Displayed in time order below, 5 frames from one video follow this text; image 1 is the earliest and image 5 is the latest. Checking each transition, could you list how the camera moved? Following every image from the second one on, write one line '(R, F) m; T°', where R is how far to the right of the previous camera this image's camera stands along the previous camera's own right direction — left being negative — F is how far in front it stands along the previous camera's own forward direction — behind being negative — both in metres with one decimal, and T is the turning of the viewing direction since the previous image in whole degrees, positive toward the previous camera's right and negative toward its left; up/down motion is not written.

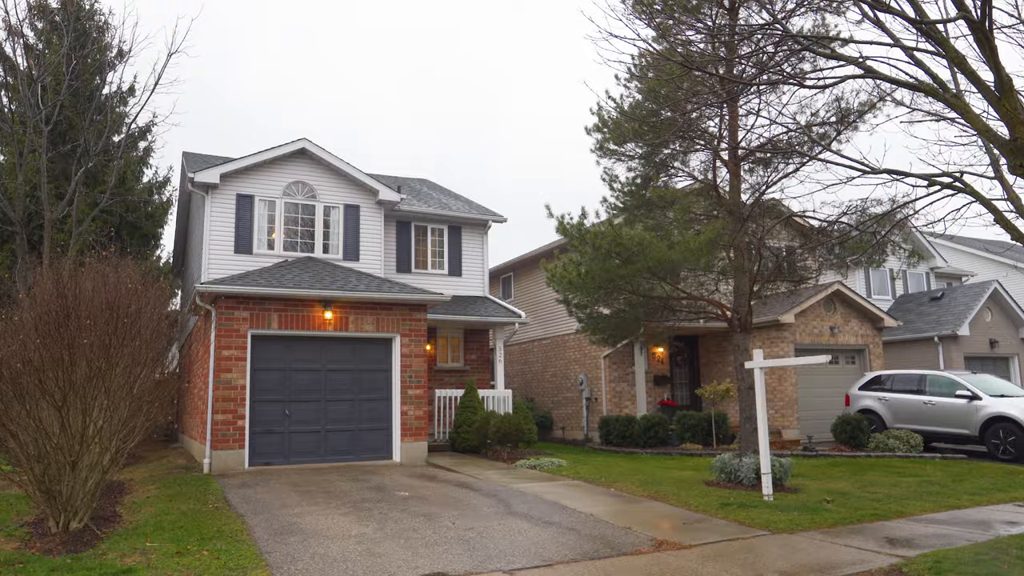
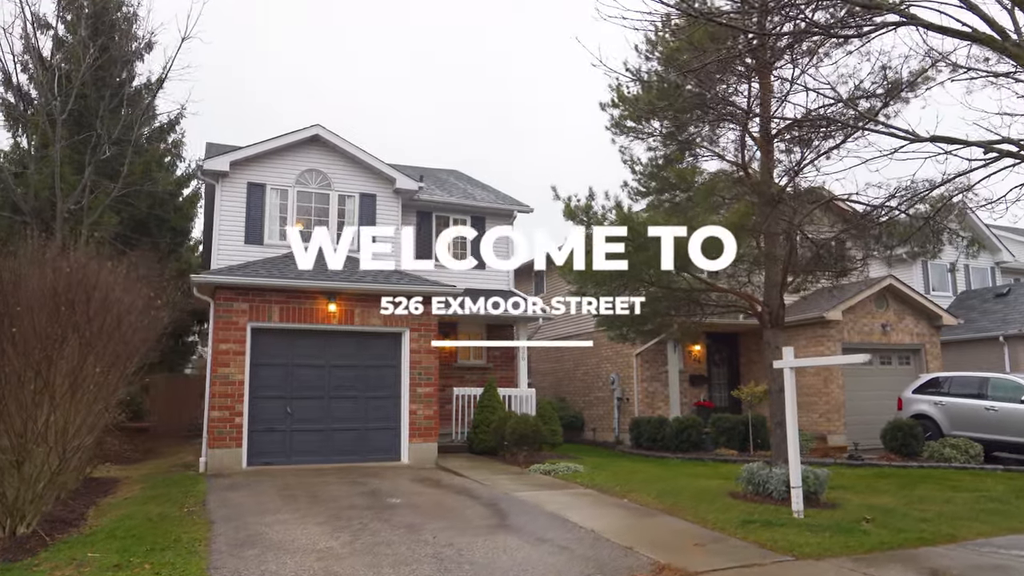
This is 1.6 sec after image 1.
(+0.6, +0.9) m; -4°
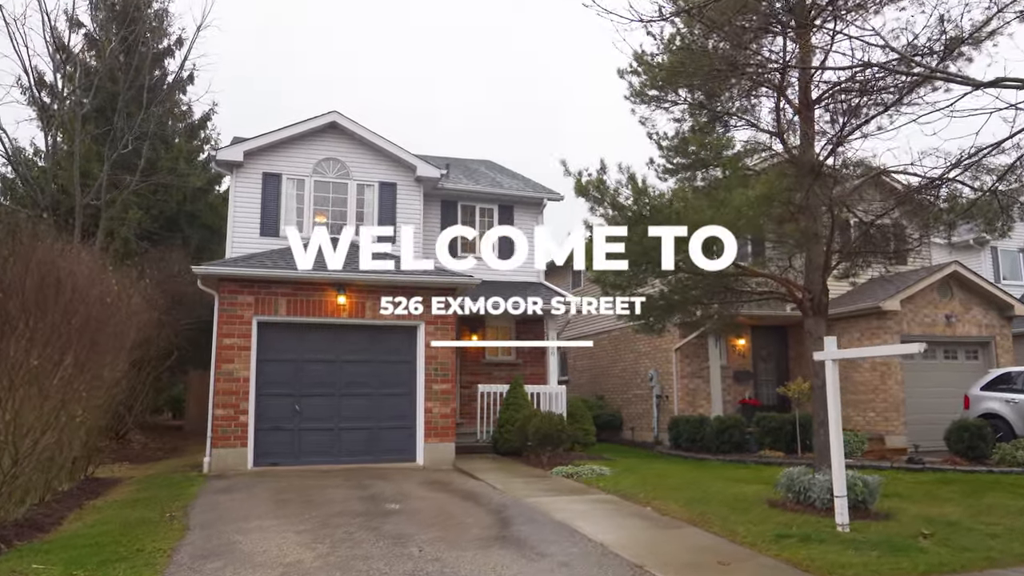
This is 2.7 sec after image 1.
(+0.5, +0.9) m; -4°
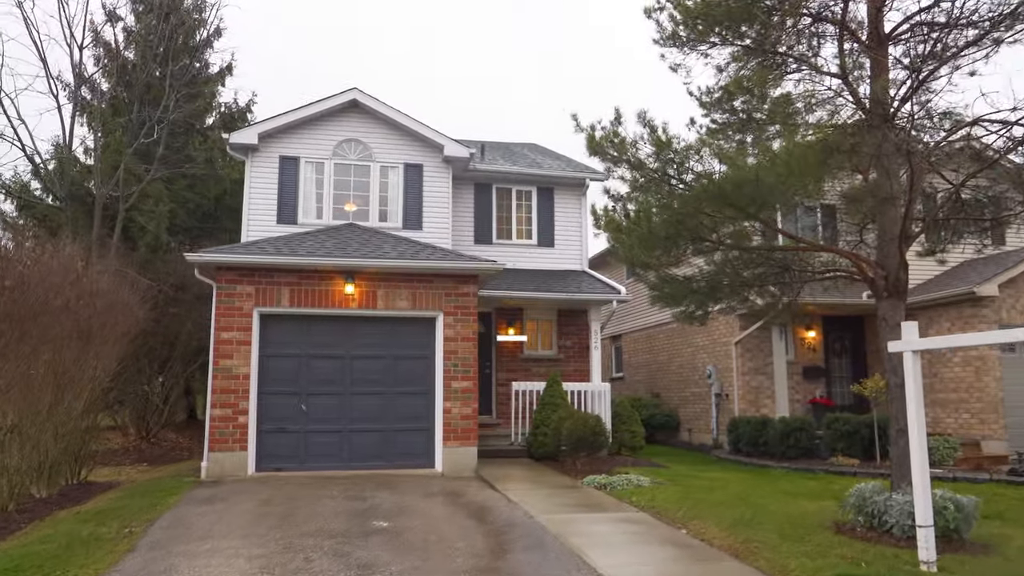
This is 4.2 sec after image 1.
(+0.6, +1.3) m; -5°
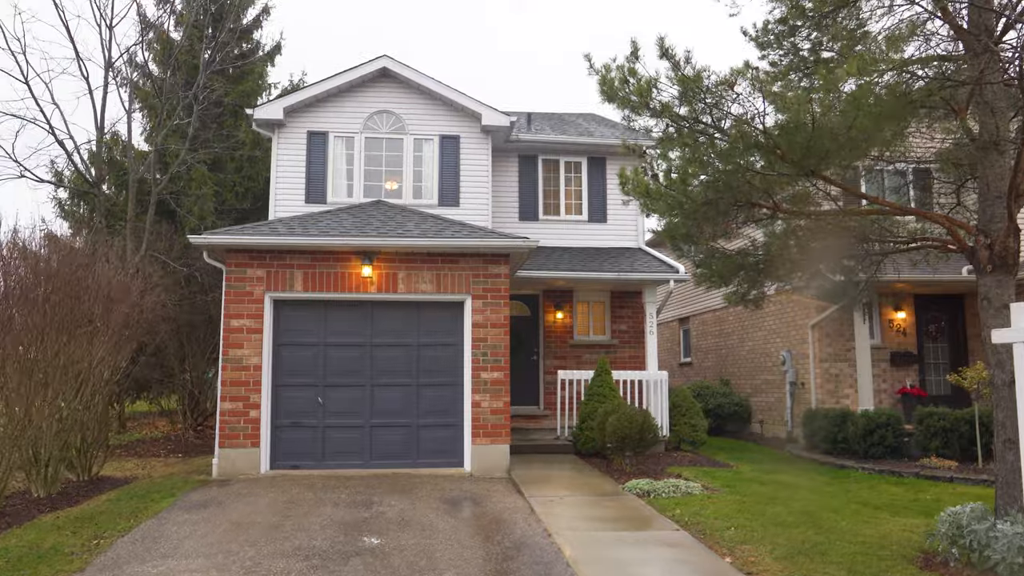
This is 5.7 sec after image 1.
(+0.6, +1.2) m; -6°
